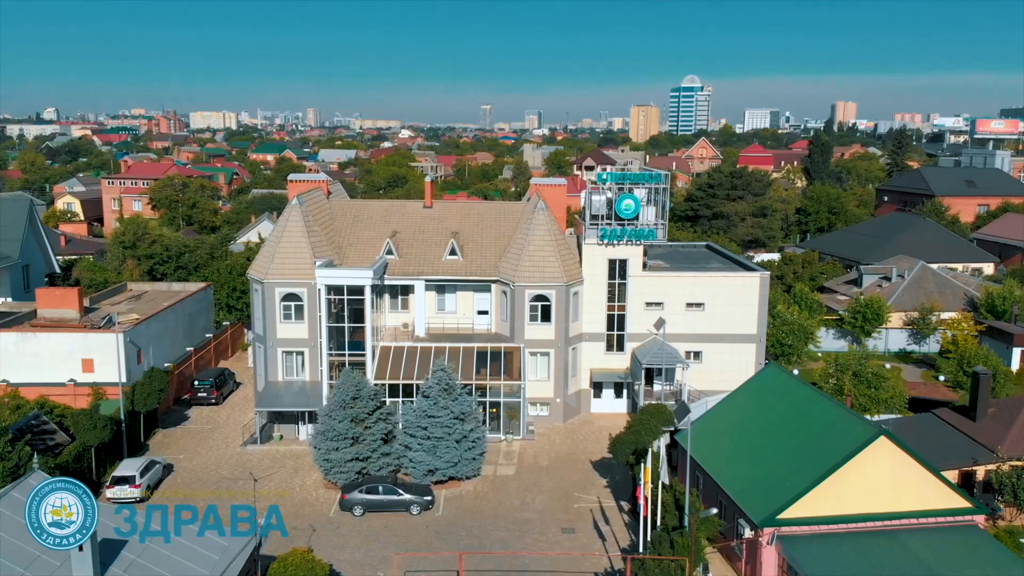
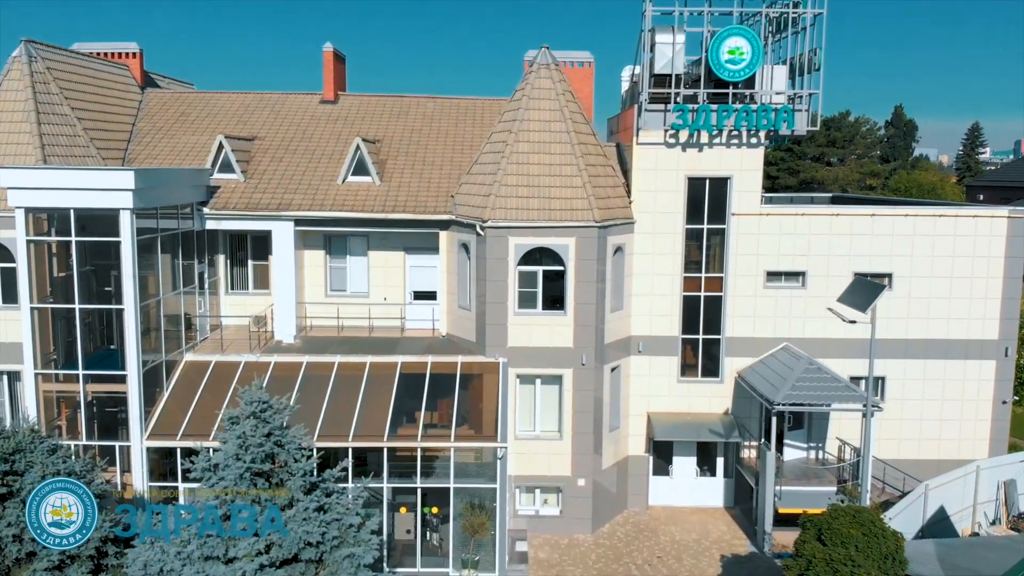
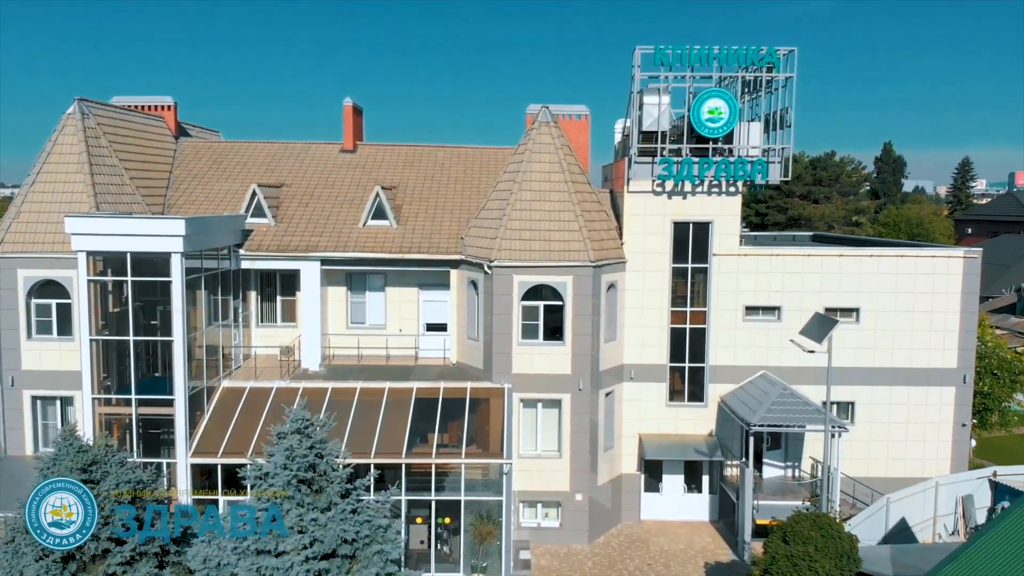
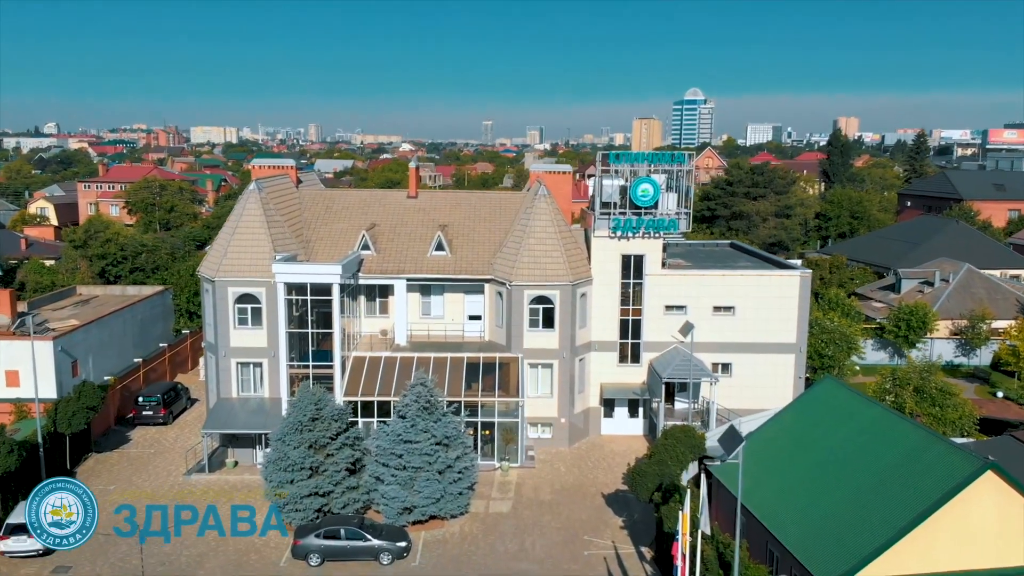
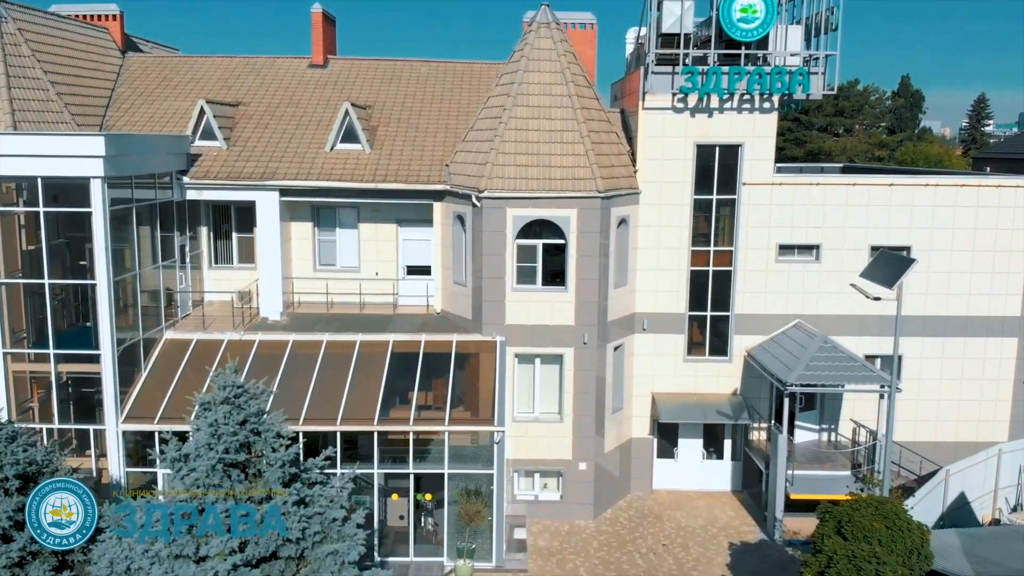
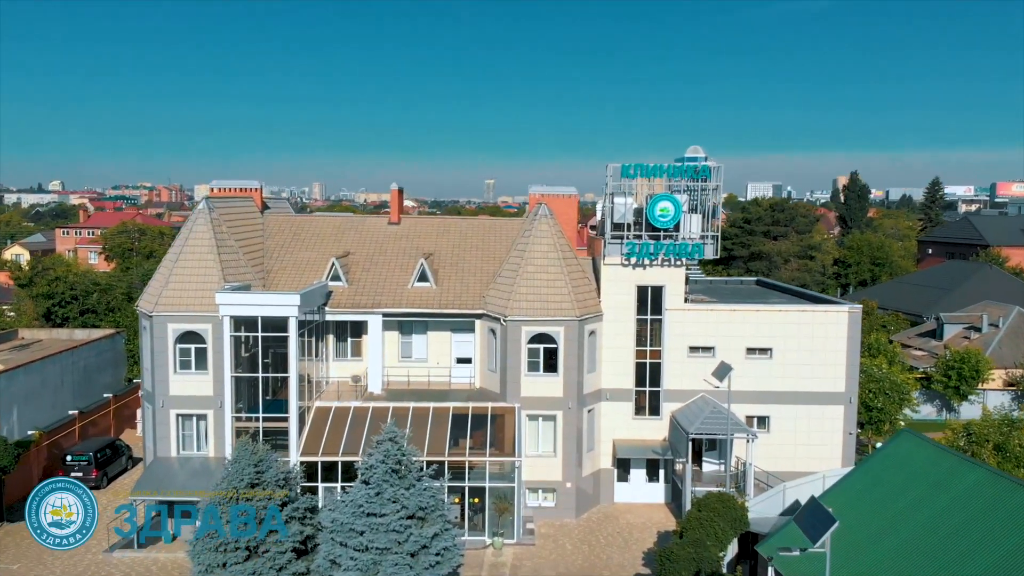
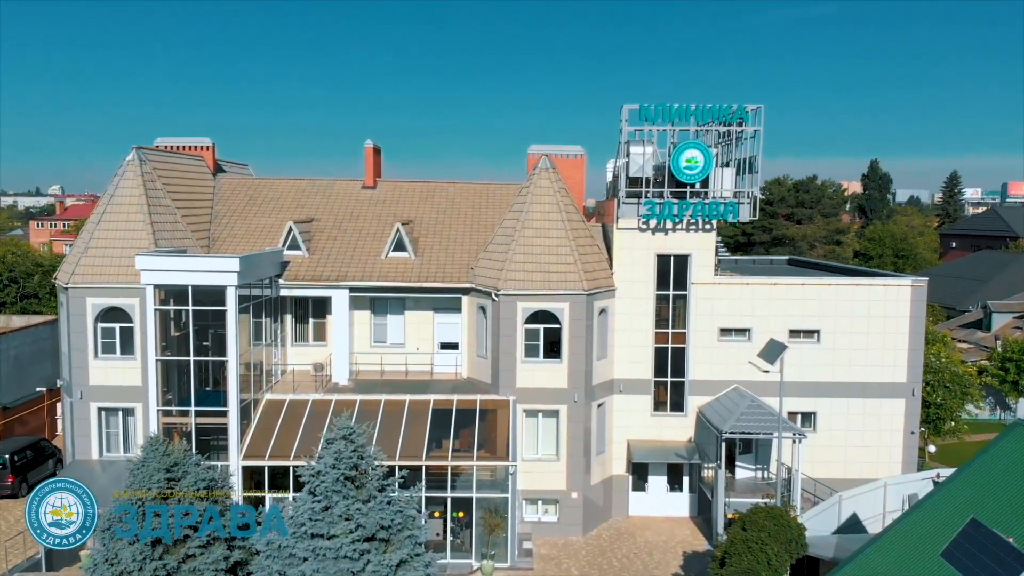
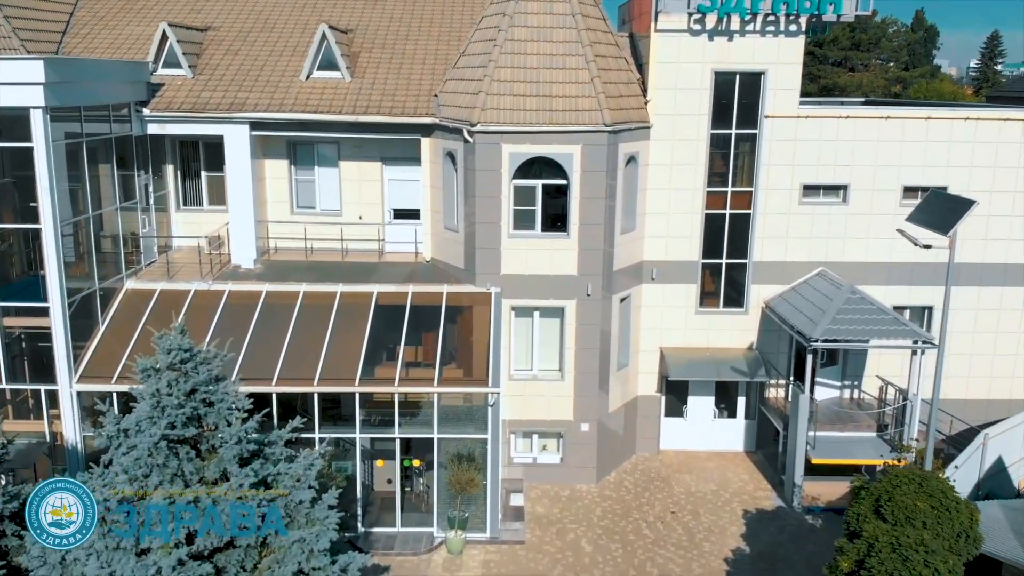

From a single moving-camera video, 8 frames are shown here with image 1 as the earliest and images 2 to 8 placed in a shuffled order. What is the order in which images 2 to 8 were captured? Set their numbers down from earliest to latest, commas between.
4, 6, 7, 3, 2, 5, 8
